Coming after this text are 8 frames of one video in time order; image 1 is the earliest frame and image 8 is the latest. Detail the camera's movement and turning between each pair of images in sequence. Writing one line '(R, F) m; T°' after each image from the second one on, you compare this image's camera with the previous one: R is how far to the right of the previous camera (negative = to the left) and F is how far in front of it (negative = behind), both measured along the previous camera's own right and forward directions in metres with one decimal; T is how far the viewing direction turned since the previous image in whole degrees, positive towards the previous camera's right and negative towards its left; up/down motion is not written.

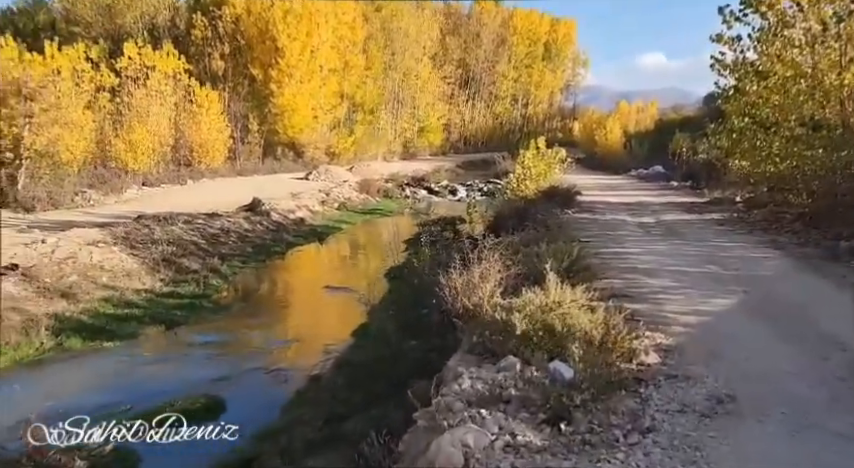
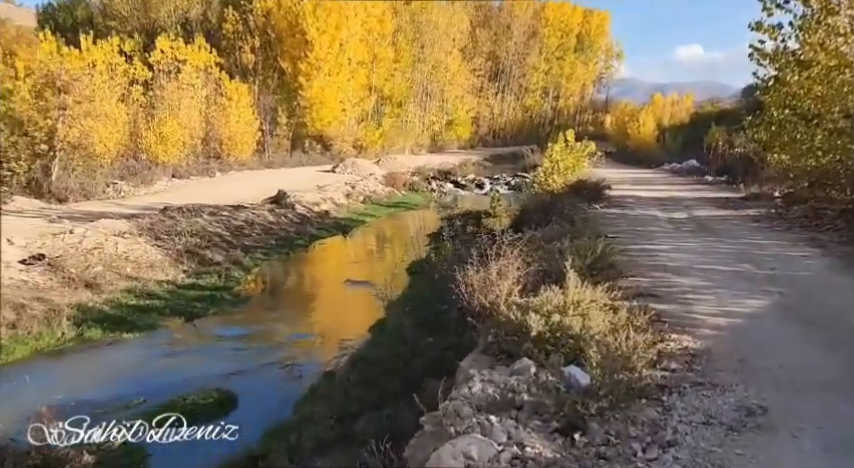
(+0.1, +0.3) m; -2°
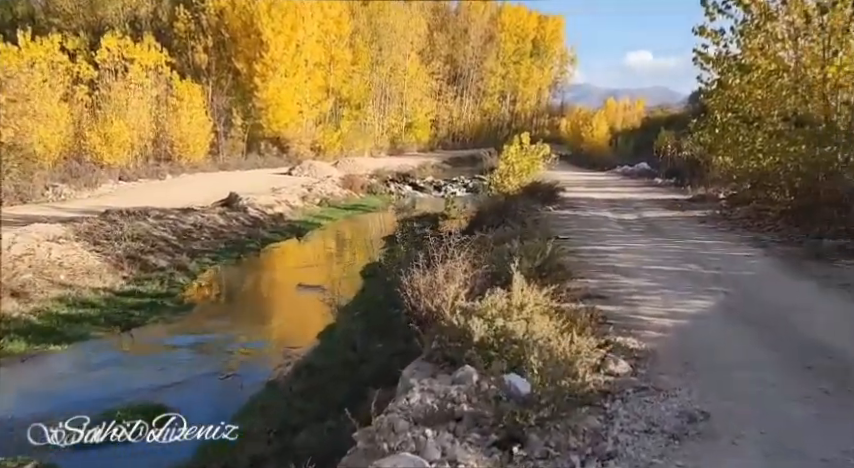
(+0.2, +0.2) m; +3°
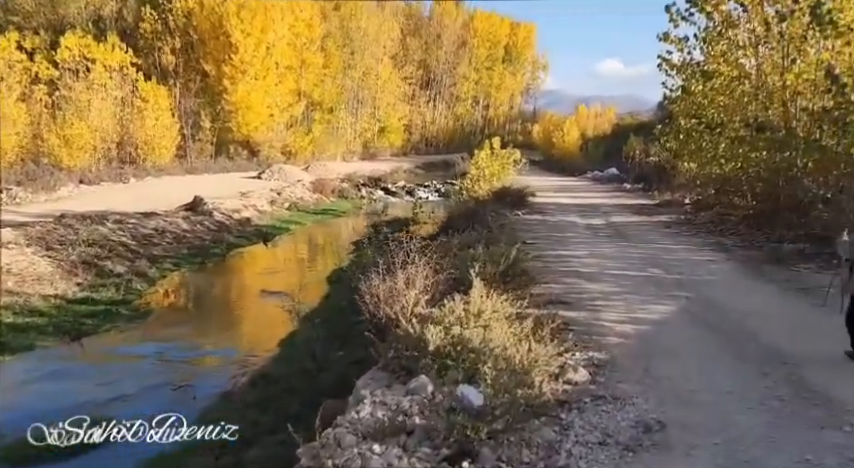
(+0.2, +0.2) m; +2°
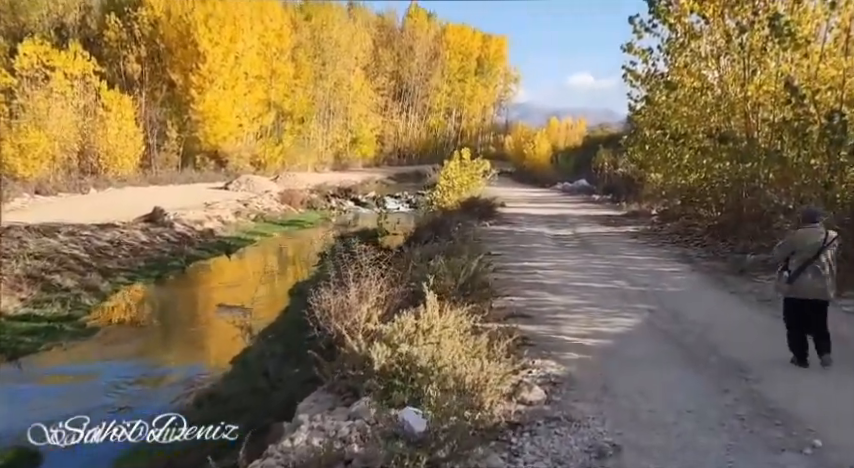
(+0.2, +0.3) m; +2°
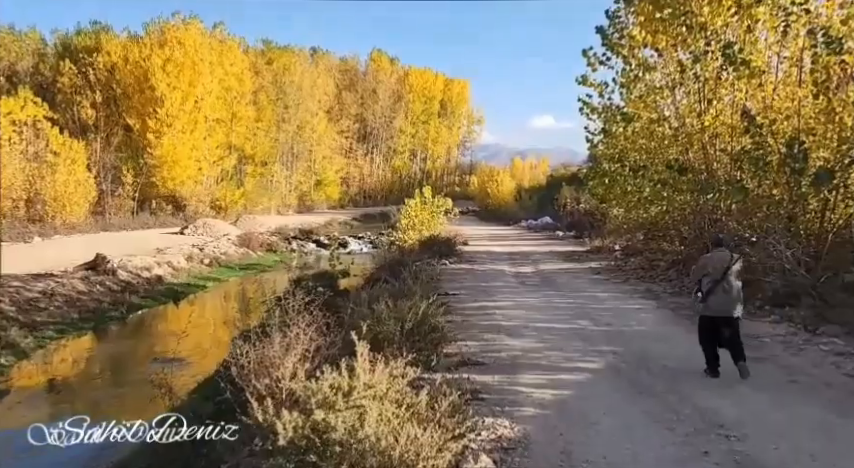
(+0.3, +0.8) m; +3°
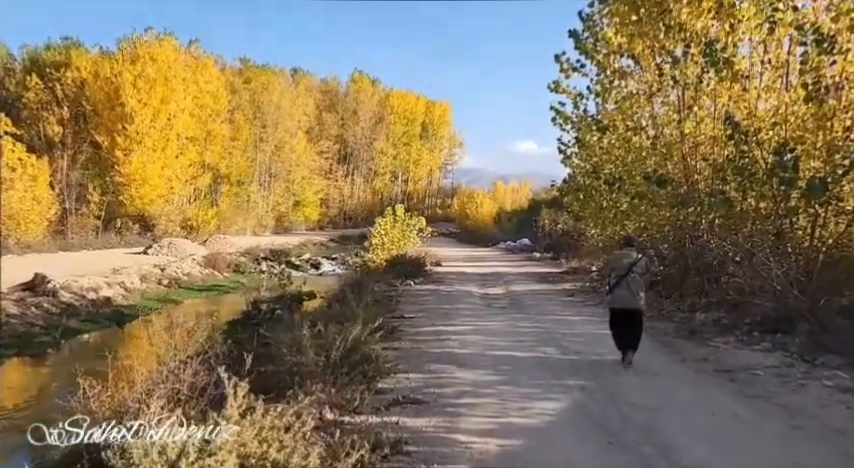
(+0.5, +1.3) m; +2°
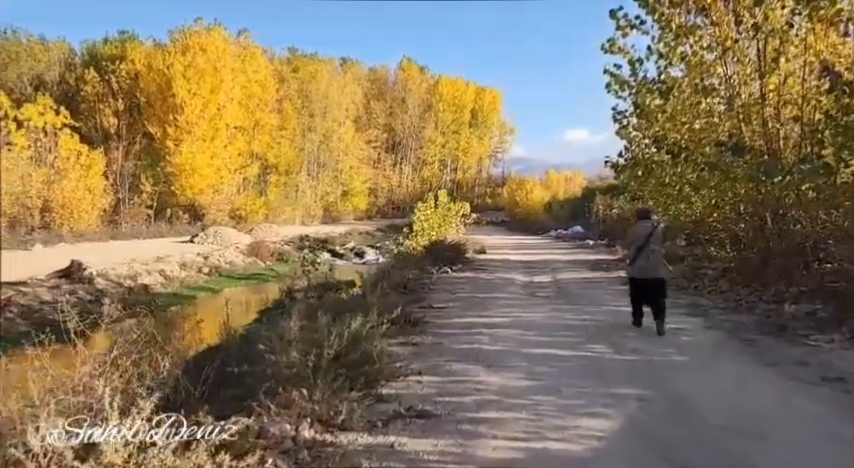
(+0.2, +1.2) m; -4°
